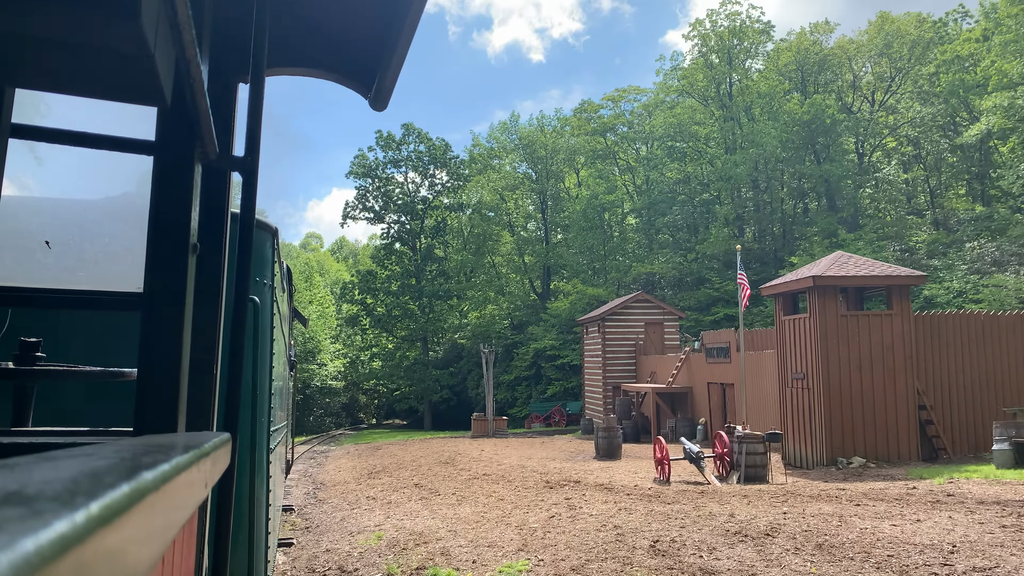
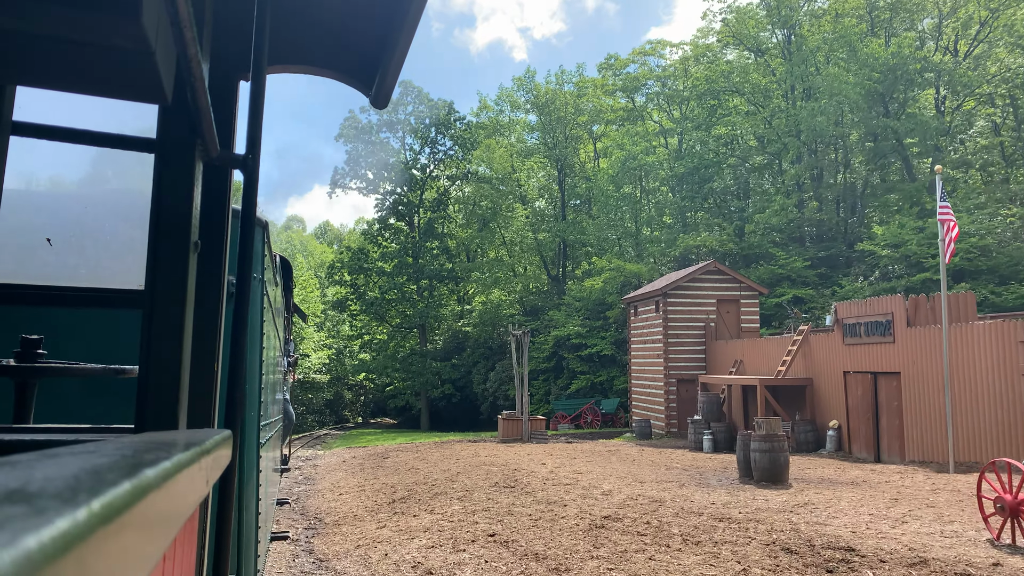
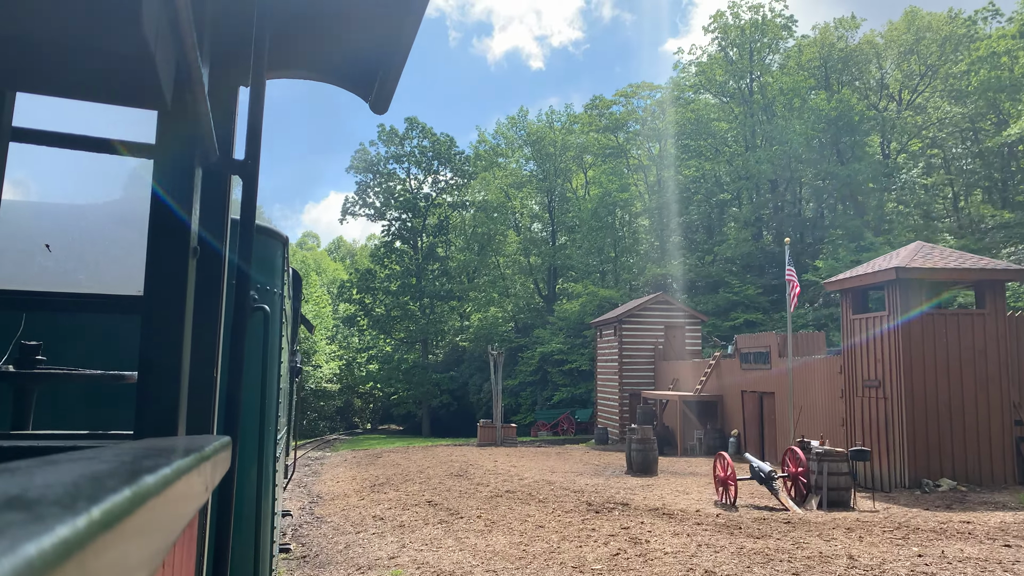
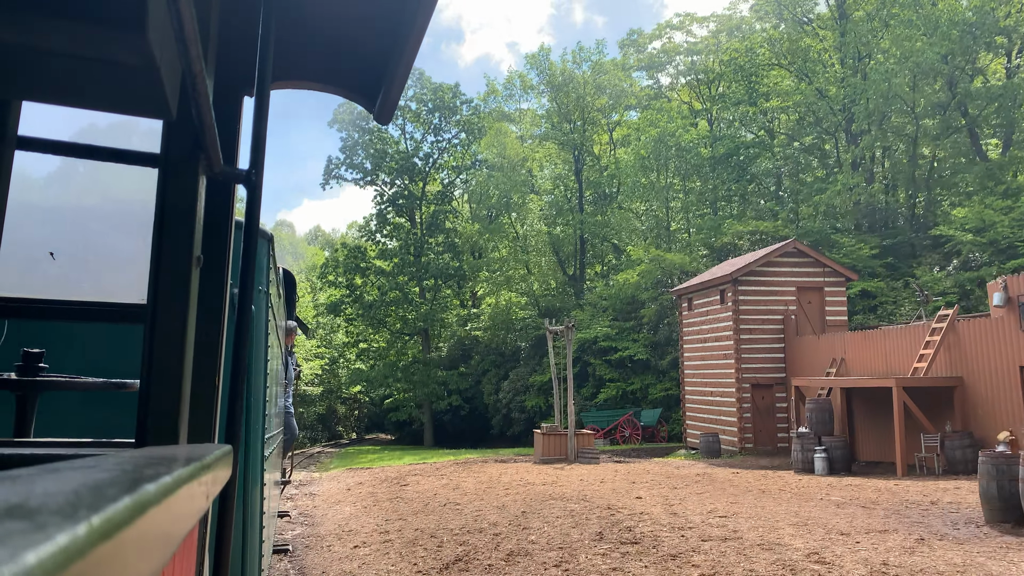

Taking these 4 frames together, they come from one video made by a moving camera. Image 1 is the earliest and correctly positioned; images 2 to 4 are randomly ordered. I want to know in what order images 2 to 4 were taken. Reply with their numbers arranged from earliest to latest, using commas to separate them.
3, 2, 4
